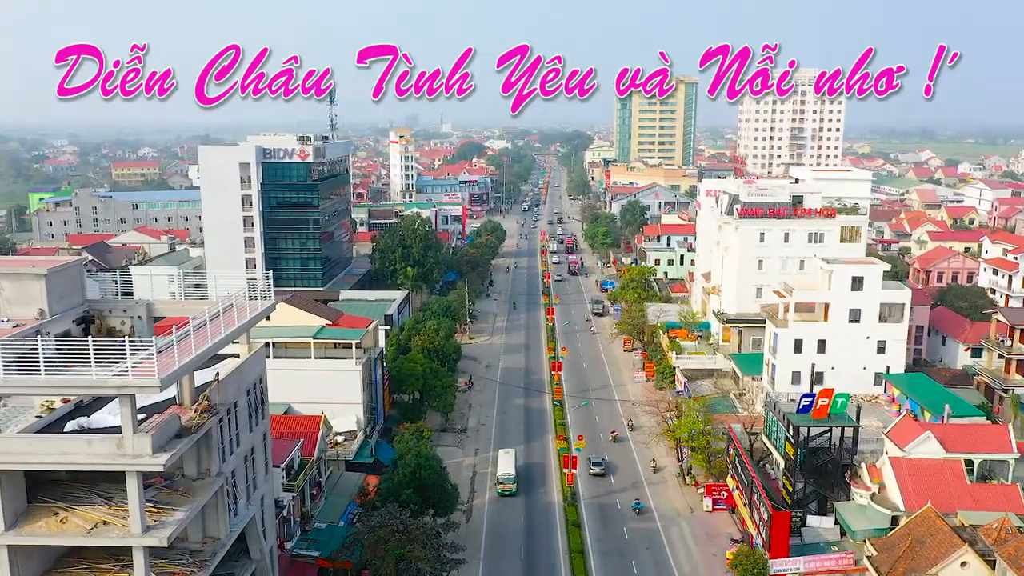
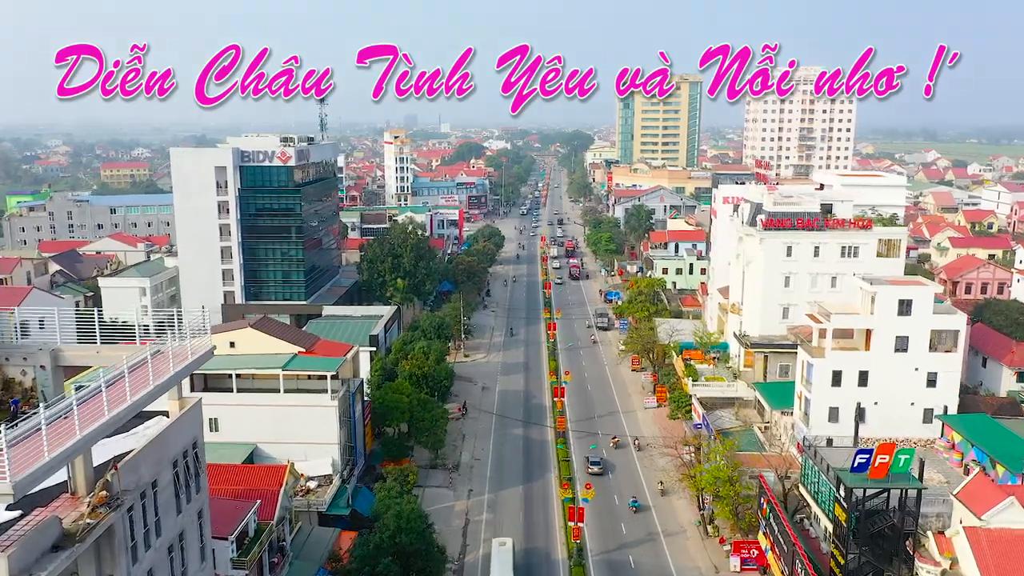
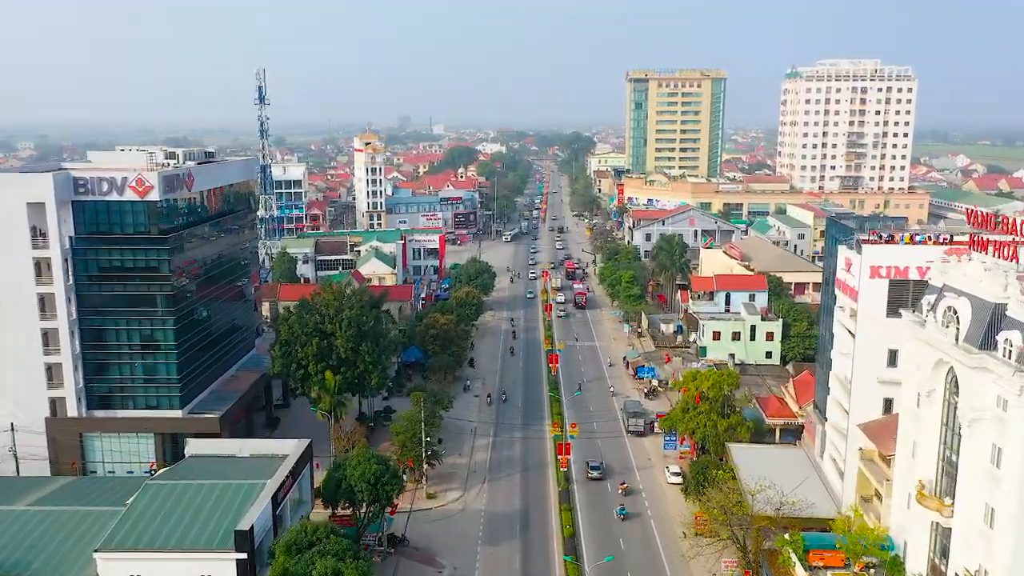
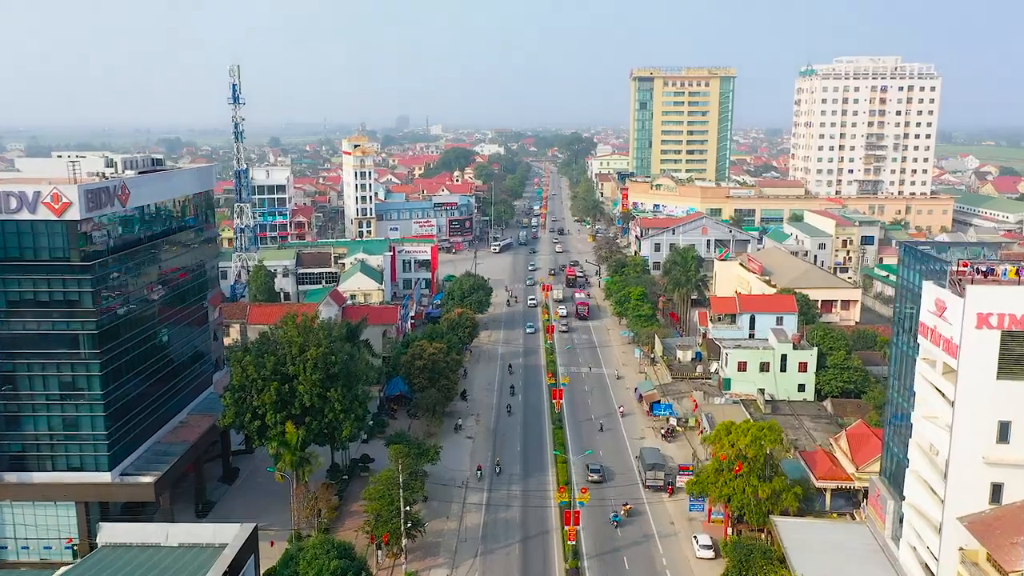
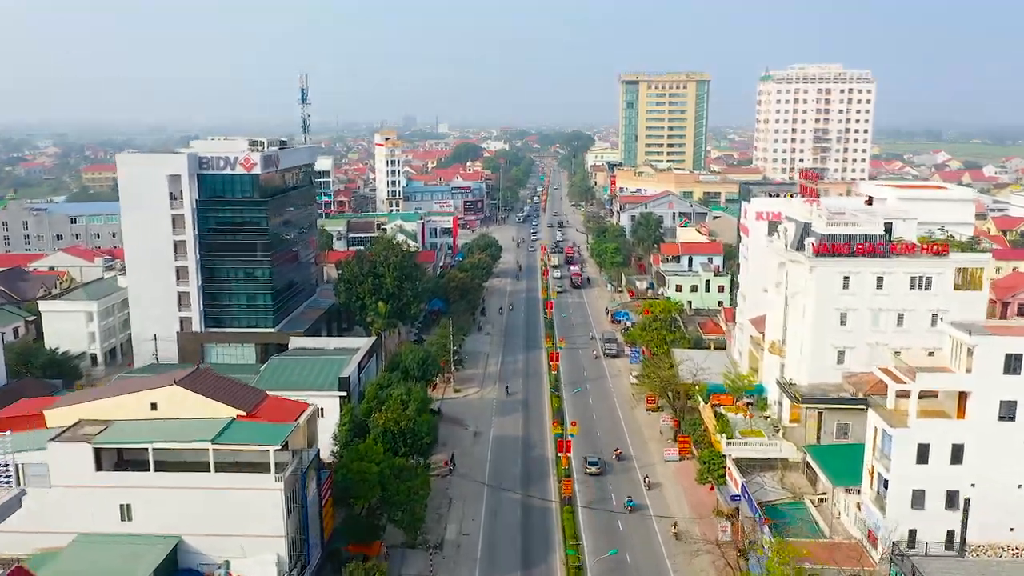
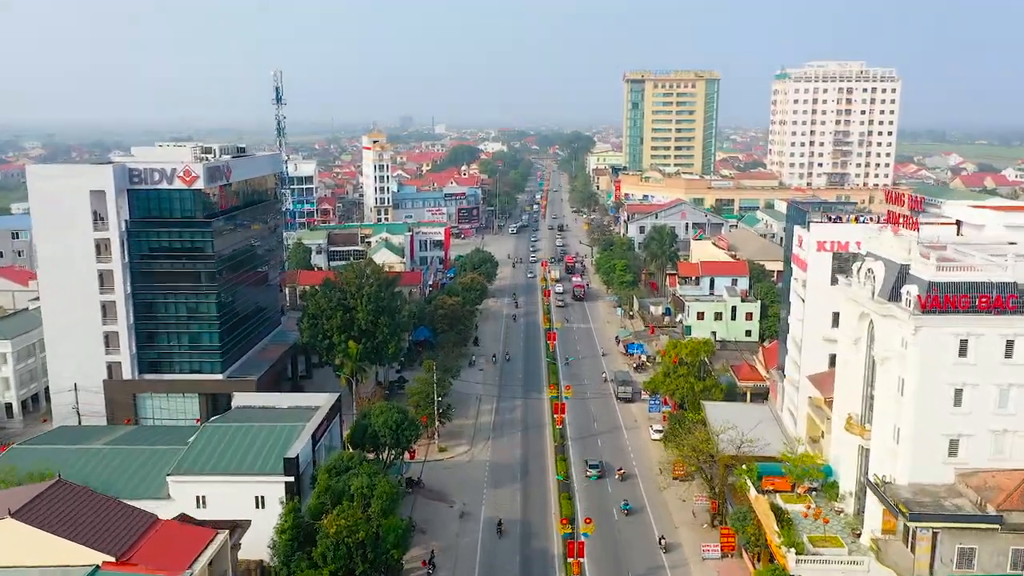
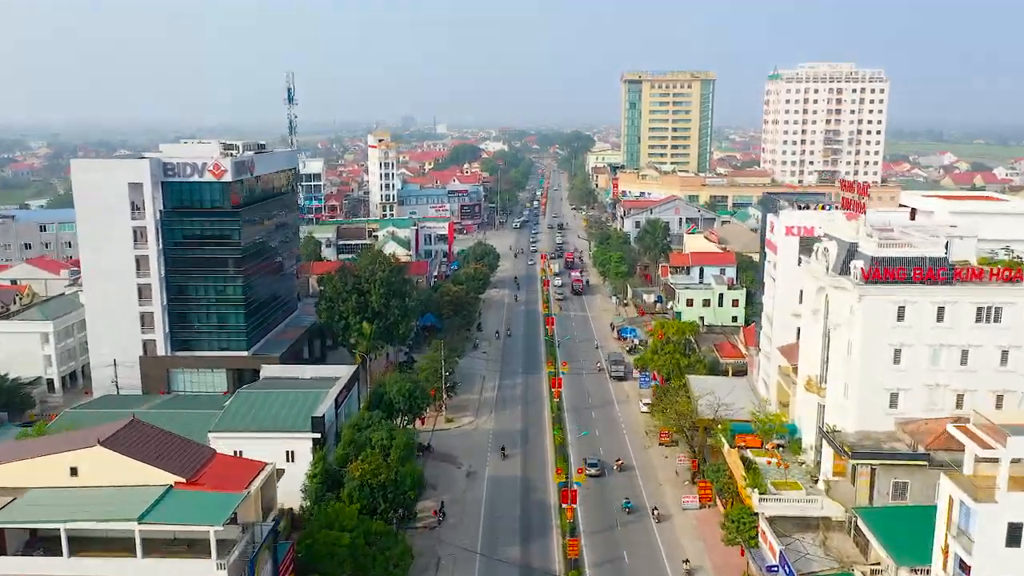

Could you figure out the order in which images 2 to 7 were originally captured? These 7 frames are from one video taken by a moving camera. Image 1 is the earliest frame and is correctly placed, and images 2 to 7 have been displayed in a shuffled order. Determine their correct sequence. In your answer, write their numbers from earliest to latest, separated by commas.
2, 5, 7, 6, 3, 4
